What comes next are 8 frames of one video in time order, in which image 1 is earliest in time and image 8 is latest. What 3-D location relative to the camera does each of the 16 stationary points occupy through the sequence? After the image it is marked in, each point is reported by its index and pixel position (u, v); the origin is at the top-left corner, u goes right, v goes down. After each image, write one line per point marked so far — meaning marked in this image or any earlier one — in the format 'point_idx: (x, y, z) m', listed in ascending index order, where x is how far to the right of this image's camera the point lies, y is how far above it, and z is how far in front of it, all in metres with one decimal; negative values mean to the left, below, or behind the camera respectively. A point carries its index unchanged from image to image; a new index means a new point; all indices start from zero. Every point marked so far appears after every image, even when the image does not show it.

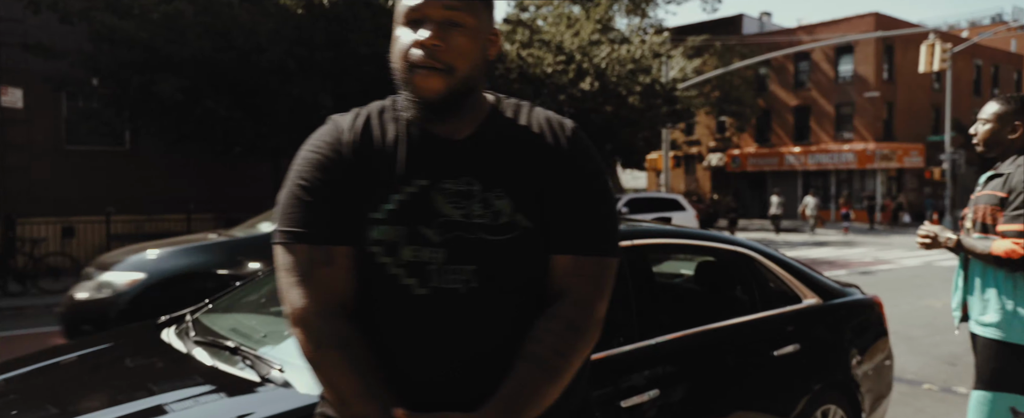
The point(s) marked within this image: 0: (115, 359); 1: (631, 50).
0: (-1.5, -0.5, +2.9) m
1: (+2.9, +3.9, +19.8) m
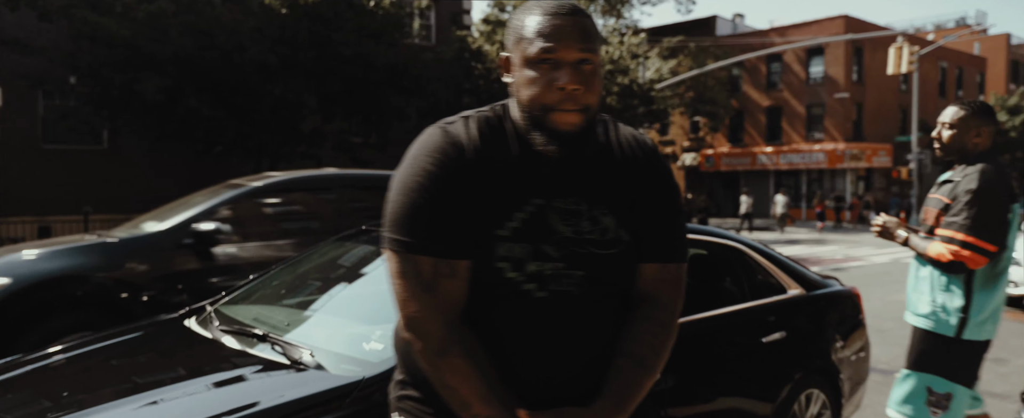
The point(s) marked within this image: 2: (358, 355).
0: (-1.4, -0.5, +3.0) m
1: (+2.4, +3.9, +20.1) m
2: (-0.5, -0.5, +2.8) m
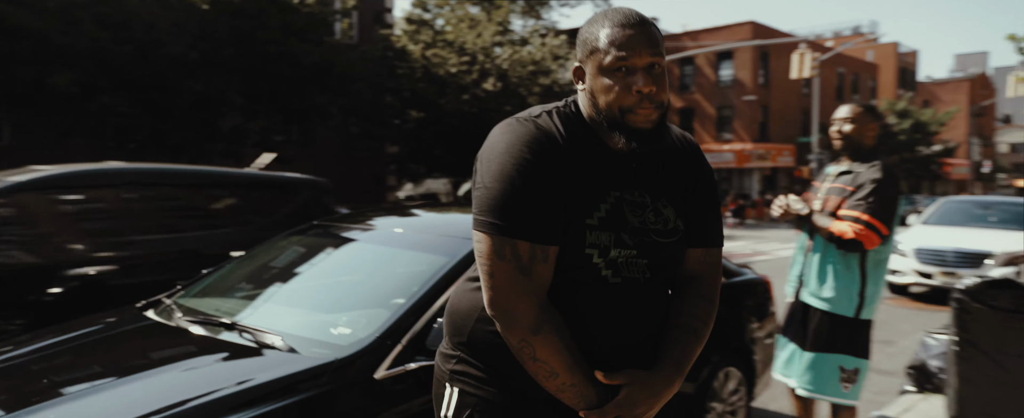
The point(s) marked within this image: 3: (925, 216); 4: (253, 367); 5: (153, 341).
0: (-1.6, -0.5, +3.1) m
1: (+0.5, +3.9, +20.5) m
2: (-0.7, -0.5, +3.0) m
3: (+6.6, -0.1, +13.2) m
4: (-0.9, -0.5, +2.7) m
5: (-1.4, -0.5, +3.0) m
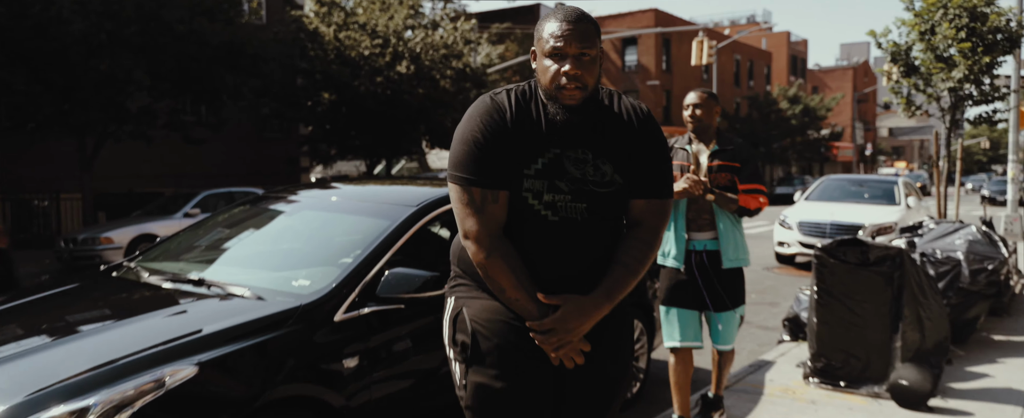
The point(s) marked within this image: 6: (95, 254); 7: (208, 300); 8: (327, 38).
0: (-1.9, -0.4, +3.5) m
1: (-1.8, +4.4, +20.9) m
2: (-0.9, -0.3, +3.5) m
3: (+5.2, +0.3, +14.4) m
4: (-1.1, -0.4, +3.2) m
5: (-1.6, -0.4, +3.4) m
6: (-6.2, -0.7, +12.3) m
7: (-1.2, -0.4, +3.3) m
8: (-4.5, +4.1, +19.8) m
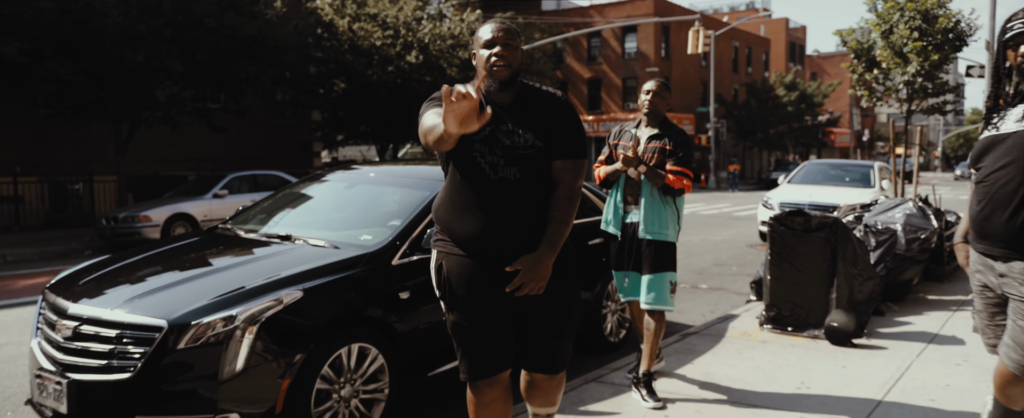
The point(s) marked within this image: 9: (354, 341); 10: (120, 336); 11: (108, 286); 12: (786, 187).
0: (-1.8, -0.2, +4.6) m
1: (-1.7, +4.9, +21.9) m
2: (-0.9, -0.2, +4.6) m
3: (+5.3, +0.6, +15.5) m
4: (-1.0, -0.3, +4.3) m
5: (-1.6, -0.2, +4.5) m
6: (-6.2, -0.4, +13.4) m
7: (-1.2, -0.2, +4.5) m
8: (-4.4, +4.6, +20.8) m
9: (-0.8, -0.7, +4.0) m
10: (-1.7, -0.6, +3.6) m
11: (-2.0, -0.4, +4.0) m
12: (+4.9, +0.4, +14.7) m
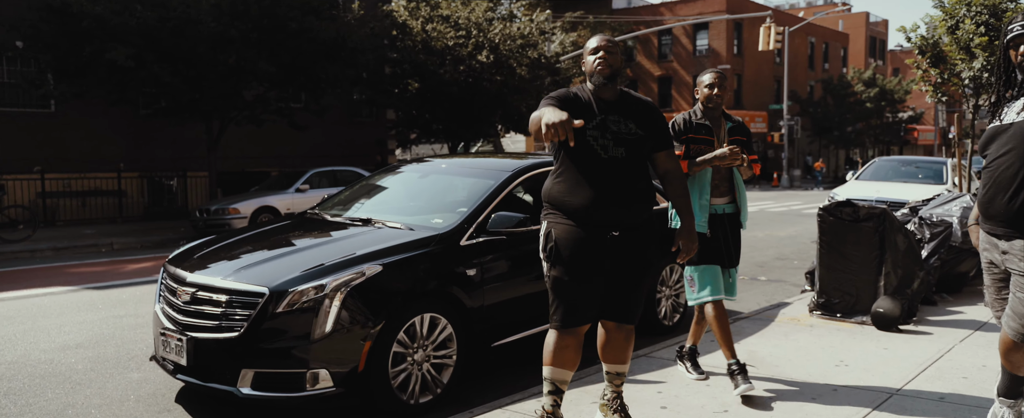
0: (-1.5, -0.2, +5.2) m
1: (+0.2, +5.0, +22.4) m
2: (-0.5, -0.1, +5.1) m
3: (+6.5, +0.7, +15.4) m
4: (-0.7, -0.2, +4.8) m
5: (-1.2, -0.2, +5.1) m
6: (-5.0, -0.2, +14.3) m
7: (-0.8, -0.1, +5.0) m
8: (-2.6, +4.7, +21.6) m
9: (-0.5, -0.6, +4.6) m
10: (-1.5, -0.5, +4.2) m
11: (-1.7, -0.3, +4.6) m
12: (+6.1, +0.5, +14.7) m
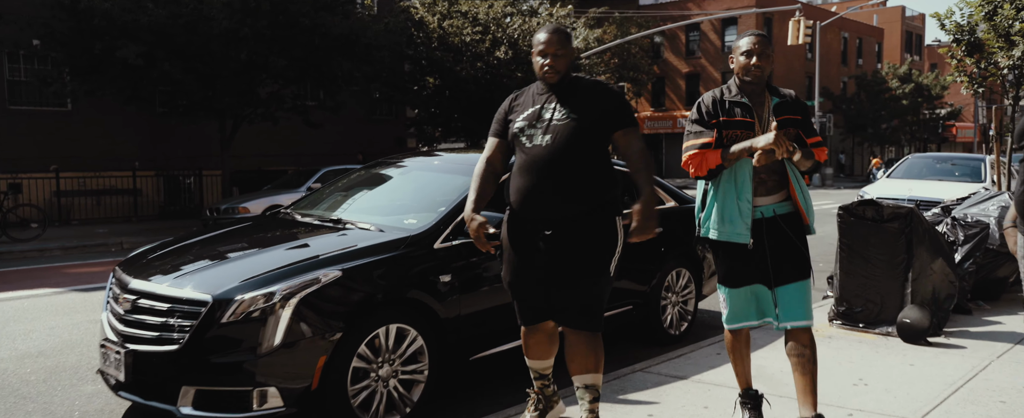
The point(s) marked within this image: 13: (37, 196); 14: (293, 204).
0: (-1.6, -0.1, +4.8) m
1: (+0.8, +5.0, +21.9) m
2: (-0.6, -0.1, +4.7) m
3: (+6.8, +0.7, +14.7) m
4: (-0.8, -0.2, +4.4) m
5: (-1.3, -0.1, +4.7) m
6: (-4.8, -0.2, +14.1) m
7: (-0.9, -0.1, +4.6) m
8: (-2.1, +4.7, +21.2) m
9: (-0.6, -0.6, +4.1) m
10: (-1.6, -0.5, +3.8) m
11: (-1.8, -0.3, +4.2) m
12: (+6.4, +0.5, +14.0) m
13: (-9.8, +0.3, +16.9) m
14: (-1.5, 0.0, +5.8) m
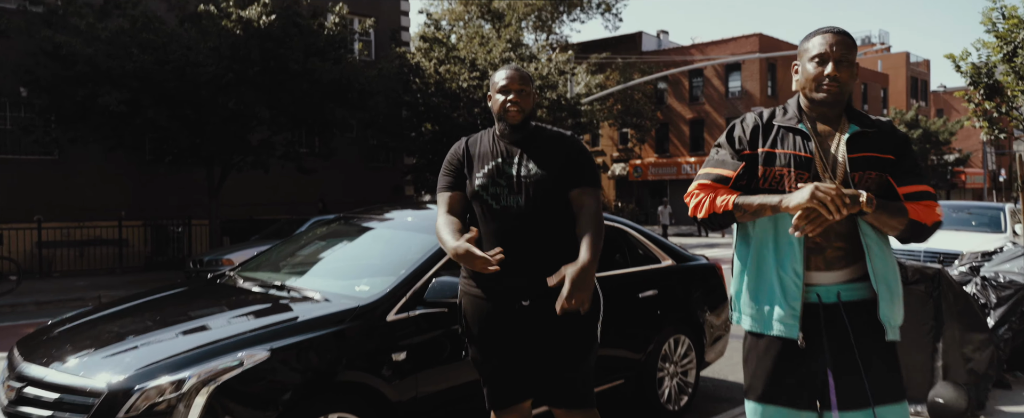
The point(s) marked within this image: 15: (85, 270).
0: (-1.7, -0.5, +4.2) m
1: (+0.7, +3.7, +21.6) m
2: (-0.8, -0.4, +4.0) m
3: (+6.7, -0.2, +14.0) m
4: (-1.0, -0.5, +3.8) m
5: (-1.5, -0.5, +4.0) m
6: (-4.9, -1.1, +13.4) m
7: (-1.1, -0.4, +4.0) m
8: (-2.1, +3.5, +20.8) m
9: (-0.8, -0.9, +3.5) m
10: (-1.8, -0.8, +3.2) m
11: (-2.0, -0.6, +3.6) m
12: (+6.3, -0.4, +13.3) m
13: (-9.9, -0.8, +16.4) m
14: (-1.7, -0.3, +5.1) m
15: (-8.5, -1.2, +16.4) m
